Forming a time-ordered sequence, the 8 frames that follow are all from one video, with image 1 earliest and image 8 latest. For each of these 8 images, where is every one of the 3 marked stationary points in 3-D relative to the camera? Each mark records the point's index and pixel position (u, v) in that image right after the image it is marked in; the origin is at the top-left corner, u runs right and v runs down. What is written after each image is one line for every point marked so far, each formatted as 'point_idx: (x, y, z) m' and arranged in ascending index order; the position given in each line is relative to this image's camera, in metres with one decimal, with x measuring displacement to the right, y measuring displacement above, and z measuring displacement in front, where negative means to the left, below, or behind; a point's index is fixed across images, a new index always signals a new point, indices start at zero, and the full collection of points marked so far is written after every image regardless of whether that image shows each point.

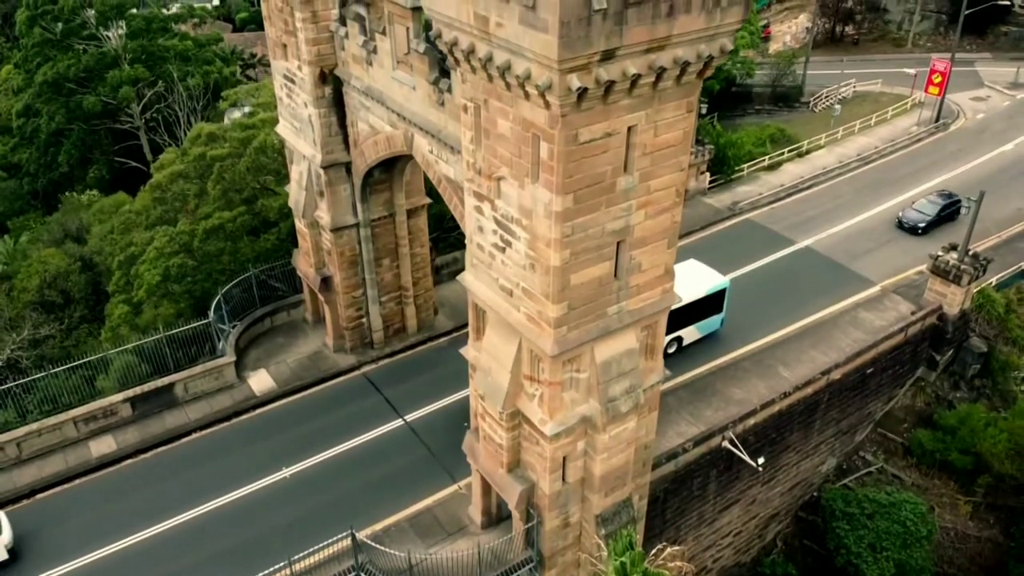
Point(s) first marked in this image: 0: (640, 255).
0: (+2.2, +0.6, +13.8) m
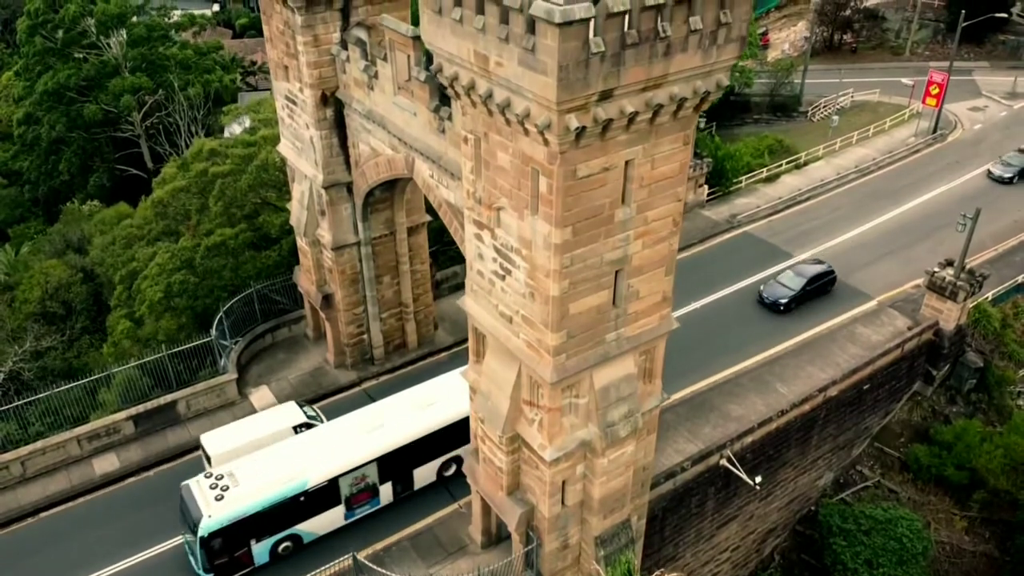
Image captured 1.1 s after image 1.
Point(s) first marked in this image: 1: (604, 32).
0: (+2.2, +0.1, +14.0) m
1: (+1.2, +3.4, +10.7) m
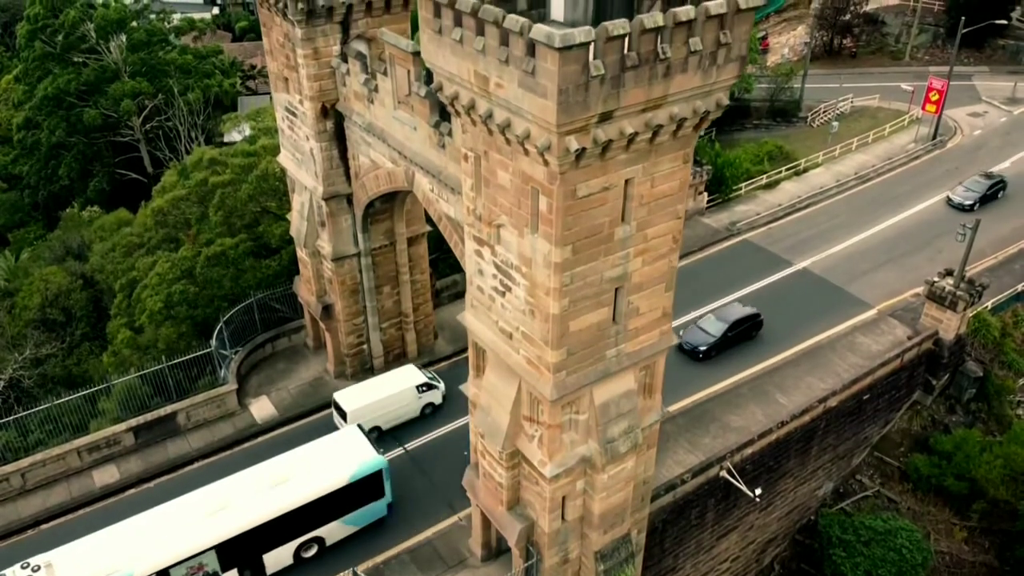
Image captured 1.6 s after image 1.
0: (+2.2, -0.2, +14.0) m
1: (+1.2, +3.1, +10.7) m
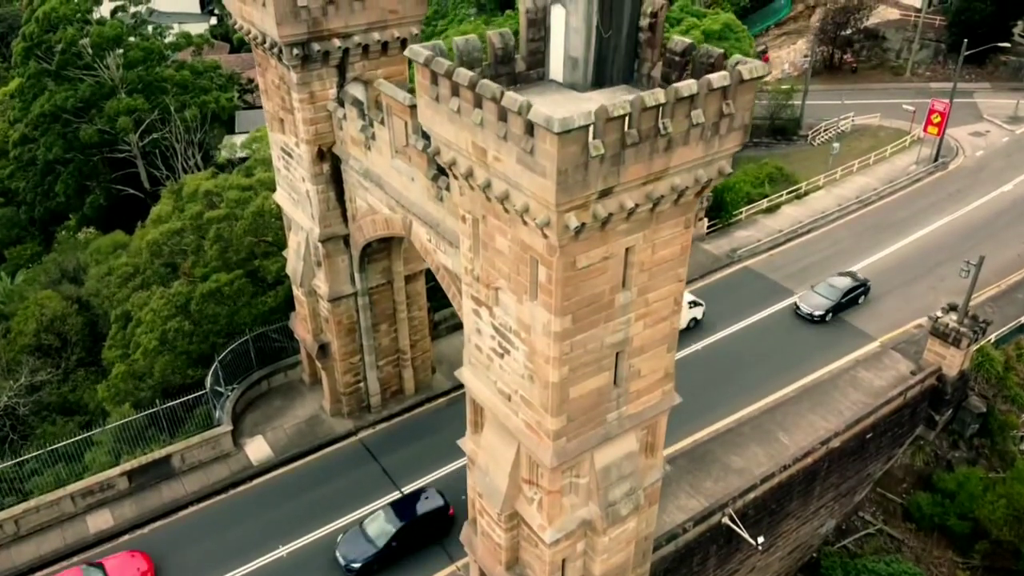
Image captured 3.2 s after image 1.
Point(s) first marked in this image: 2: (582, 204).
0: (+2.2, -1.3, +13.8) m
1: (+1.2, +2.0, +10.4) m
2: (+0.9, +1.1, +10.9) m
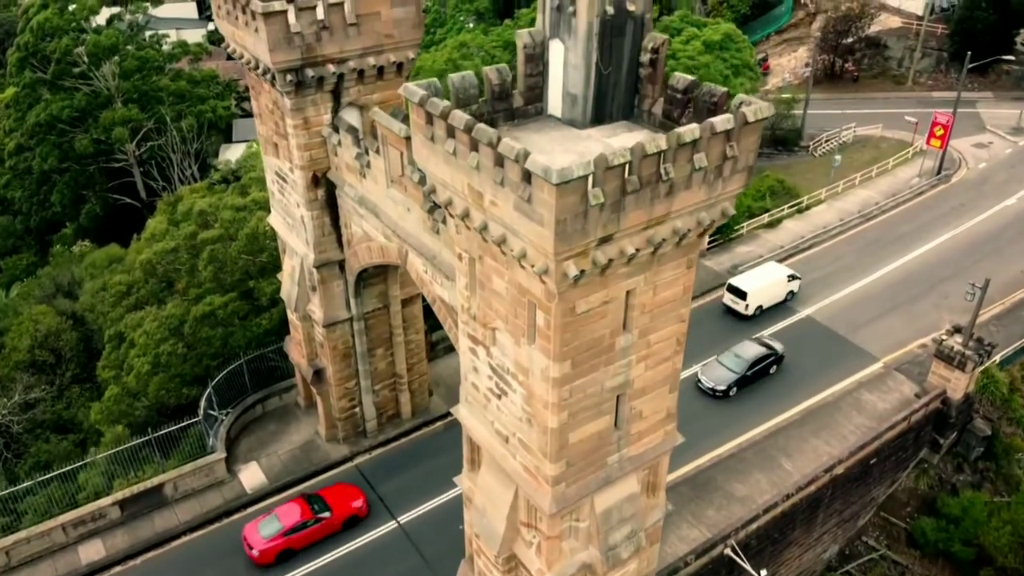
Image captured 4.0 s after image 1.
0: (+2.1, -1.9, +13.4) m
1: (+1.1, +1.3, +10.1) m
2: (+0.9, +0.5, +10.5) m
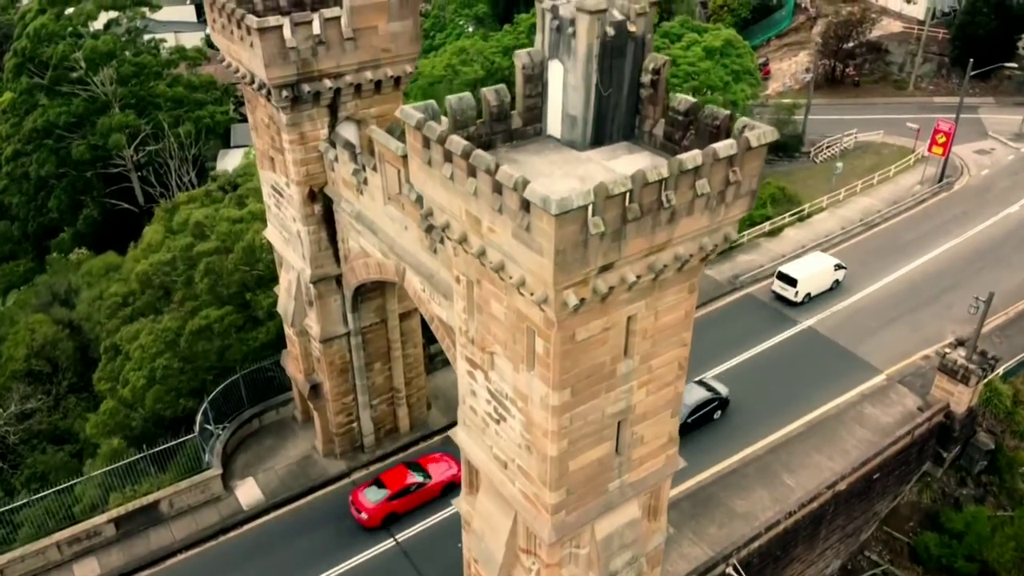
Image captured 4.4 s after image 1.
0: (+2.1, -2.3, +13.2) m
1: (+1.1, +0.9, +9.8) m
2: (+0.9, +0.1, +10.3) m
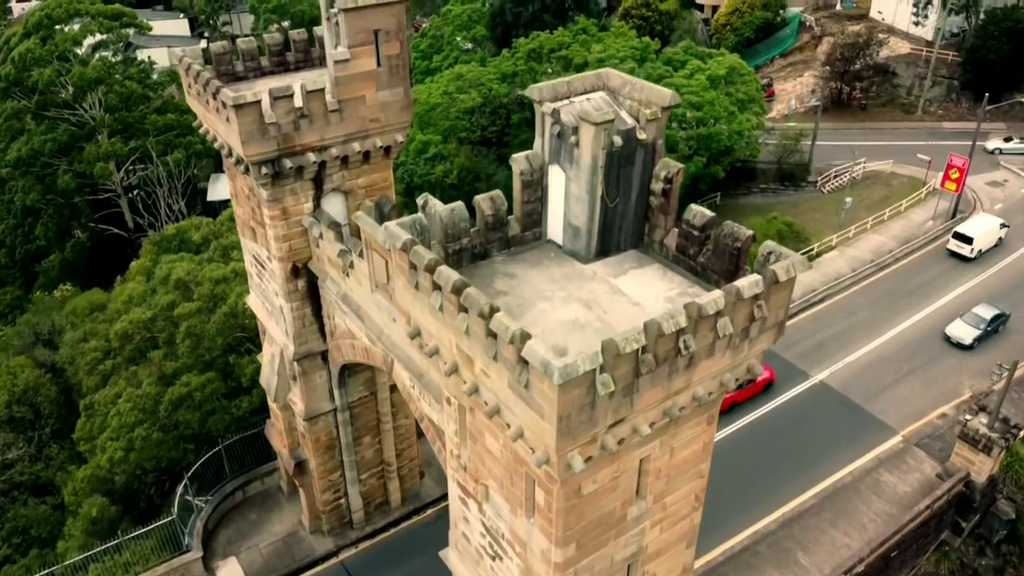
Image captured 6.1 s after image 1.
0: (+2.1, -4.1, +12.0) m
1: (+1.1, -0.9, +8.6) m
2: (+0.8, -1.7, +9.1) m
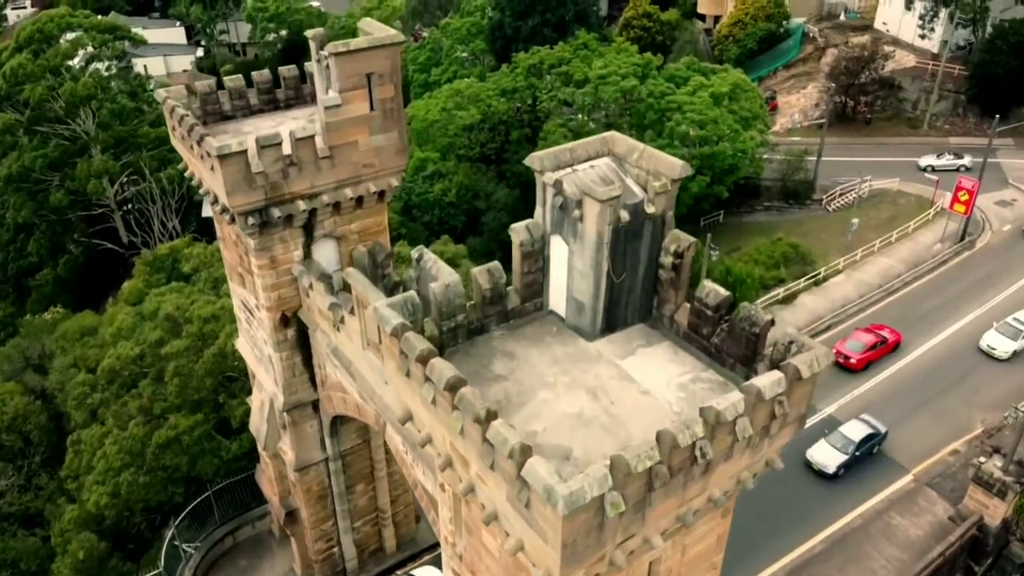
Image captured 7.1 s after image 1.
0: (+2.1, -5.1, +11.2) m
1: (+1.1, -1.9, +7.9) m
2: (+0.8, -2.7, +8.3) m
